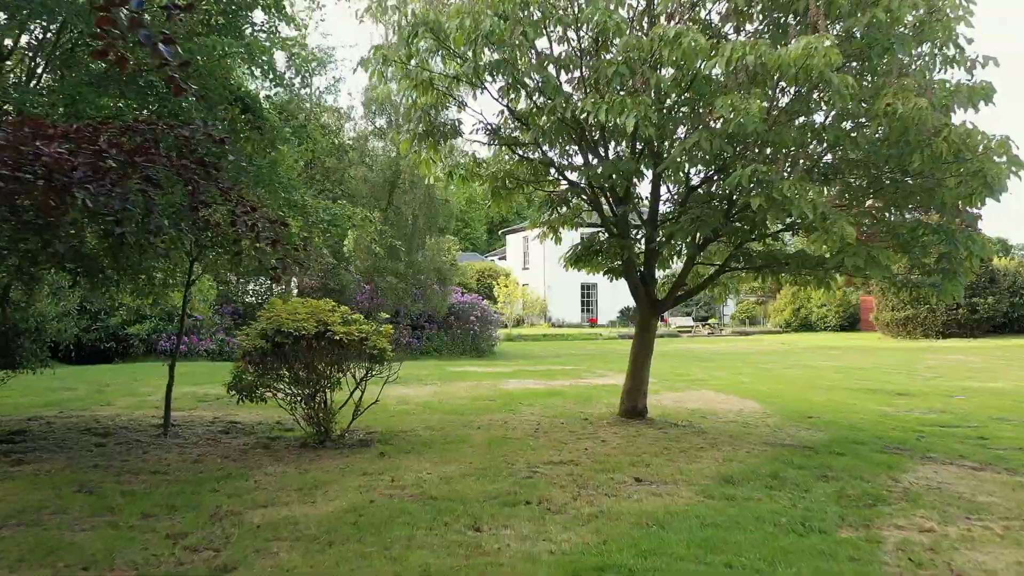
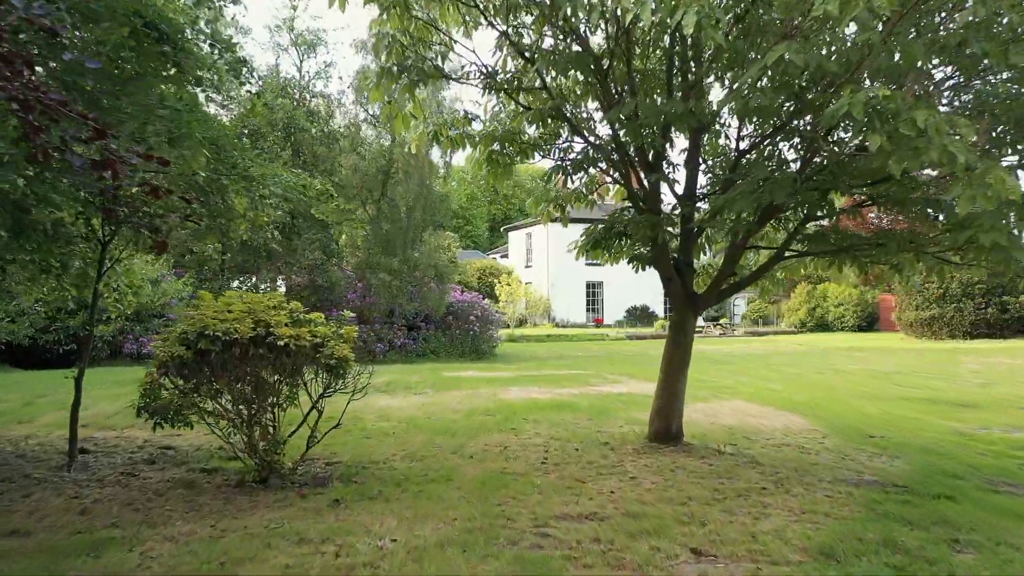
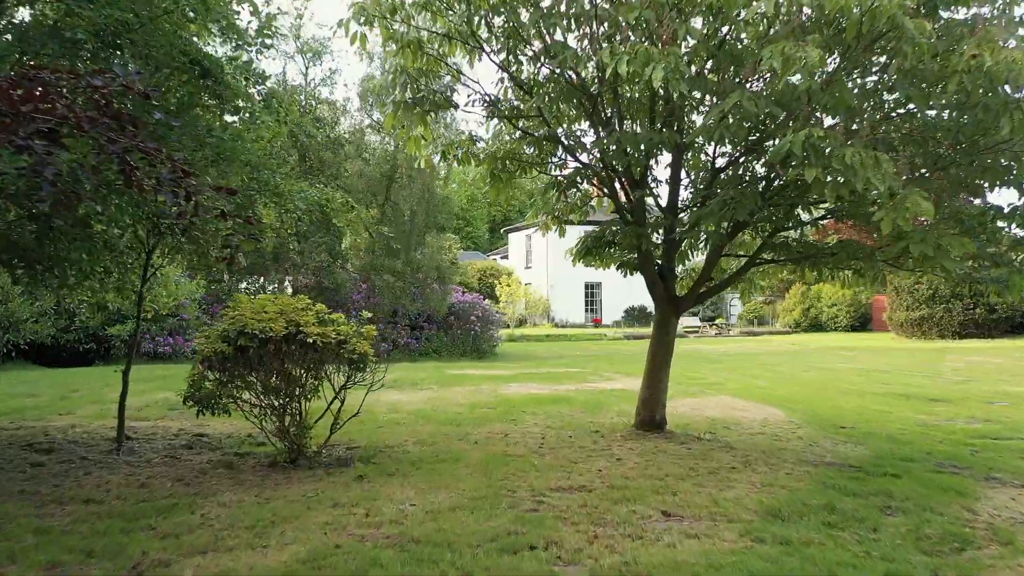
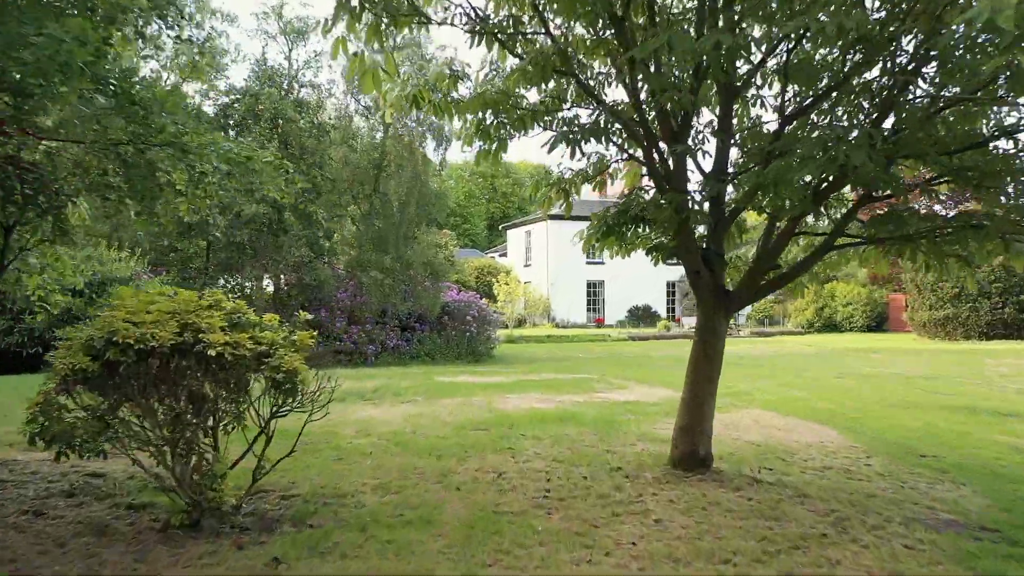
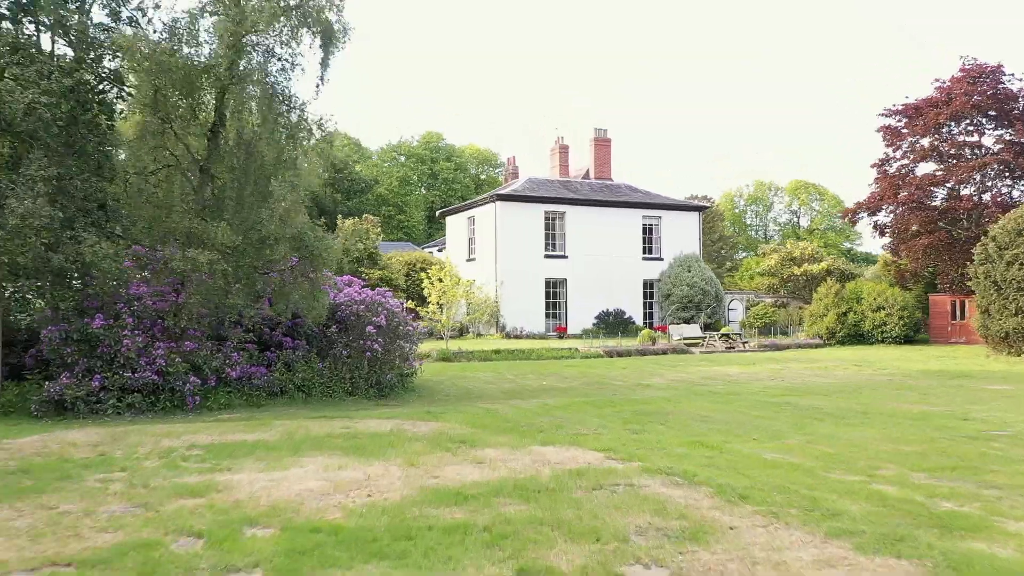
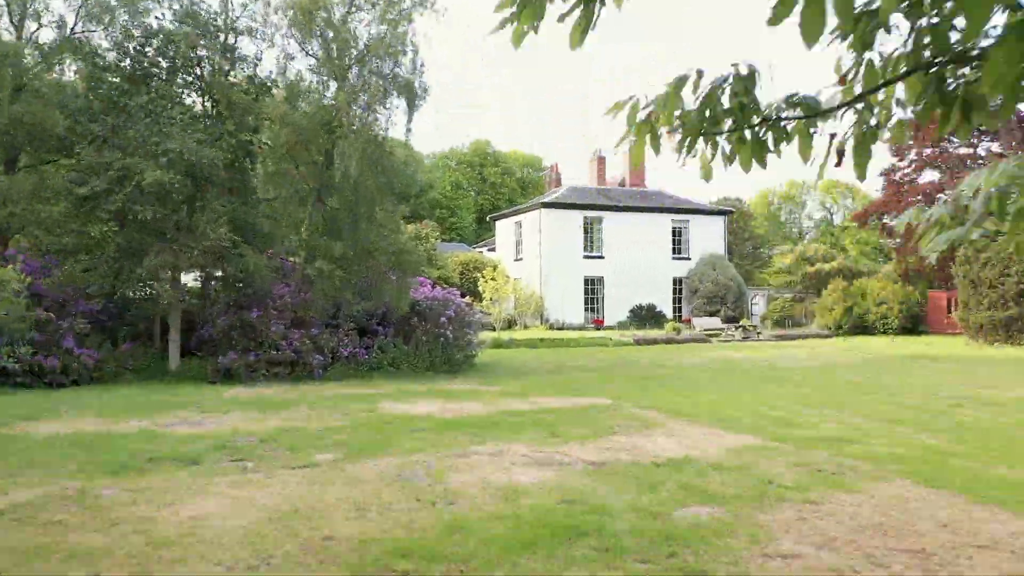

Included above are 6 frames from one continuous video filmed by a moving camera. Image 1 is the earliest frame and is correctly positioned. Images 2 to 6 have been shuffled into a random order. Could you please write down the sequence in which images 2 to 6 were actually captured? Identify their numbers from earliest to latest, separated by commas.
3, 2, 4, 6, 5
